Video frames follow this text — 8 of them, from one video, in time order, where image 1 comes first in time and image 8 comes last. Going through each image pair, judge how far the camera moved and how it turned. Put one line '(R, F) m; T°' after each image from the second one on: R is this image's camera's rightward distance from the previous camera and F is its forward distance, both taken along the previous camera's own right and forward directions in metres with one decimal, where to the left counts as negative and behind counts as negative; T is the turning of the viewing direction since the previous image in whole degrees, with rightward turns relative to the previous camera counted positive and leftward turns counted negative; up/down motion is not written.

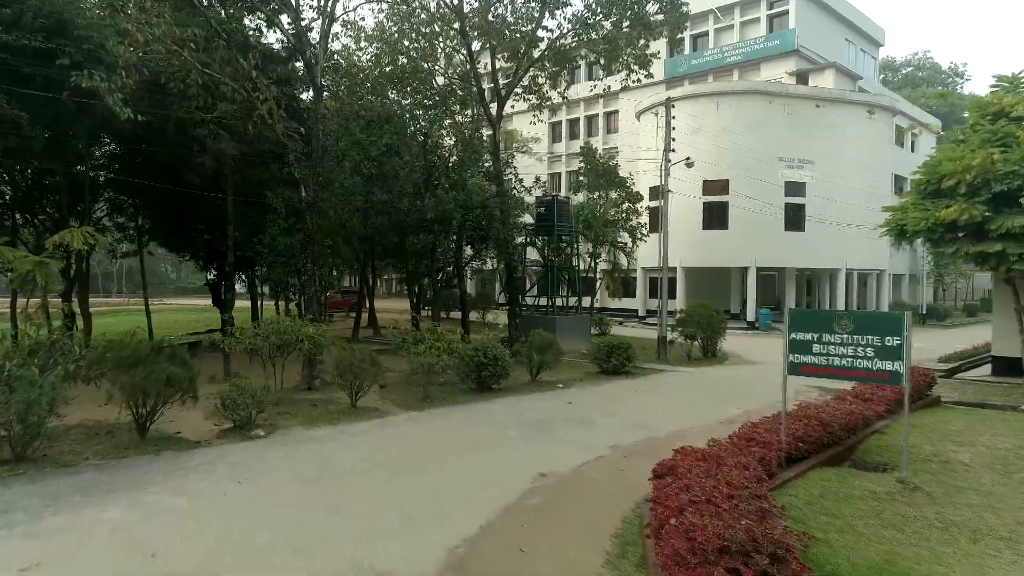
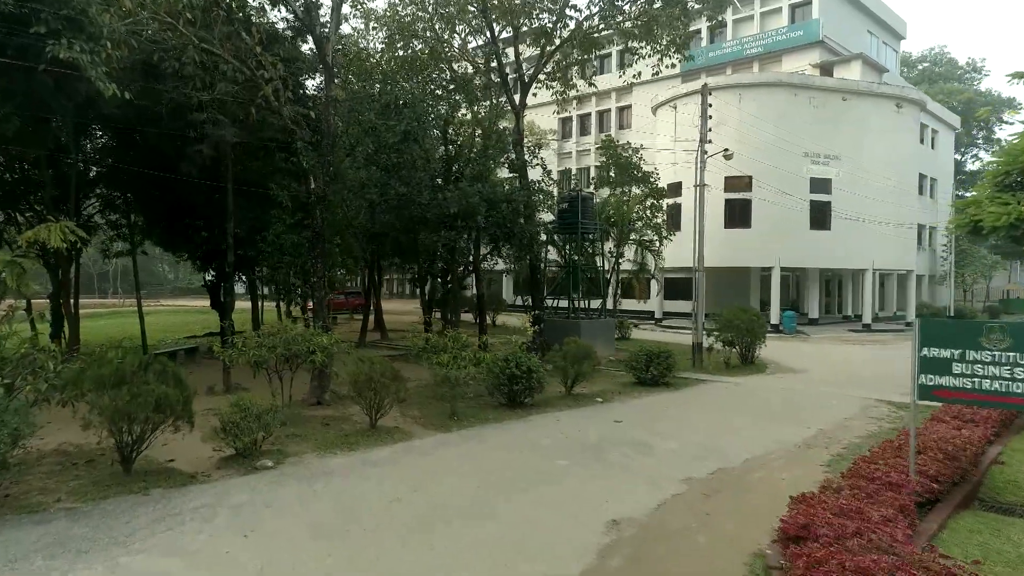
(-0.6, +1.3) m; 0°
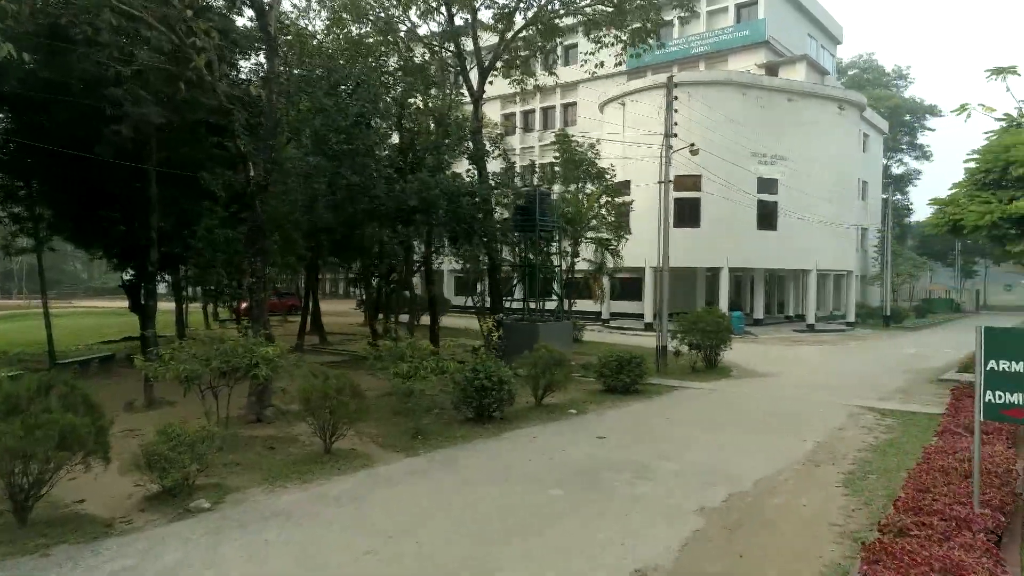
(-0.5, +1.1) m; +5°
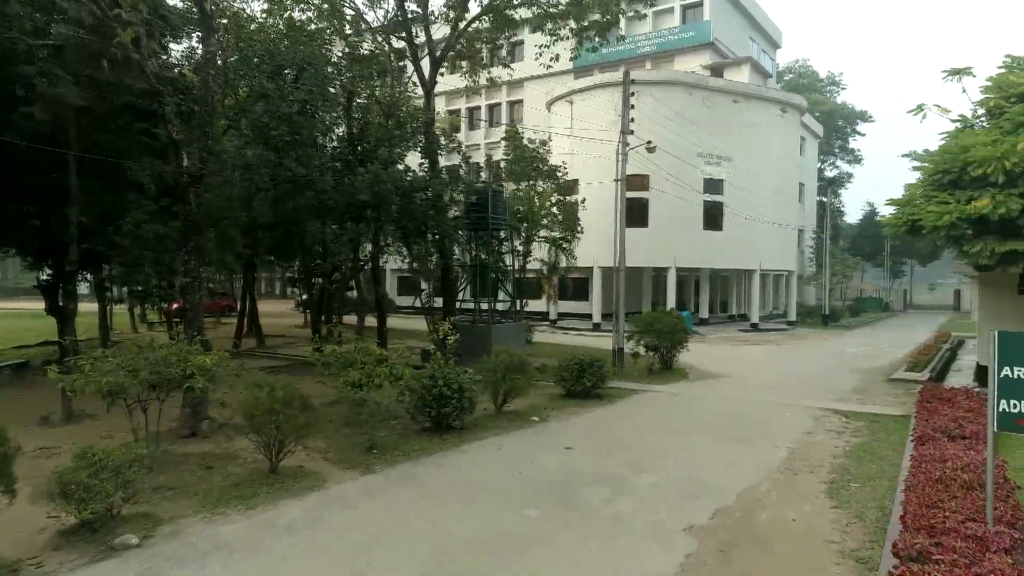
(-0.3, +0.6) m; +5°
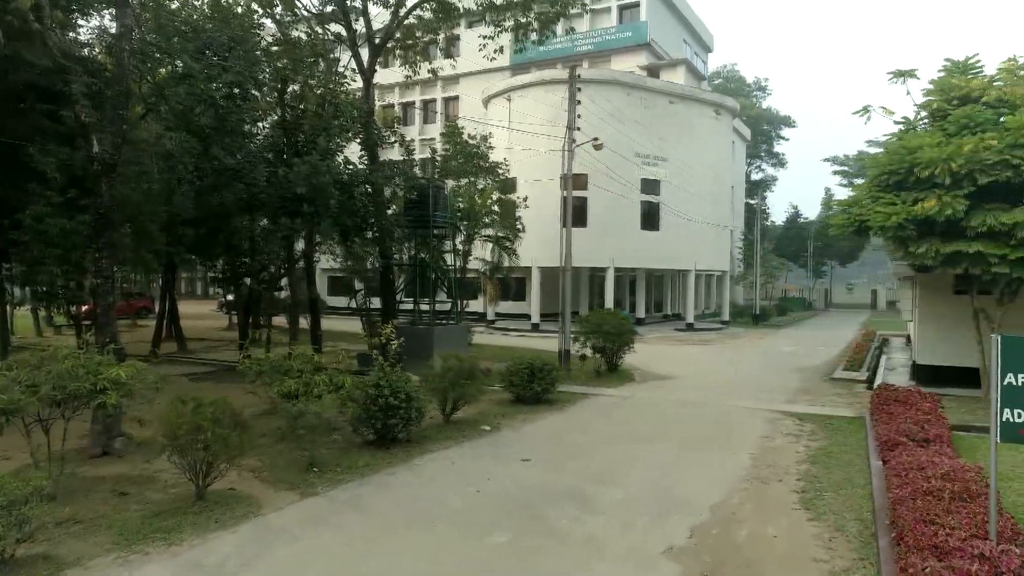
(-0.3, +0.6) m; +6°
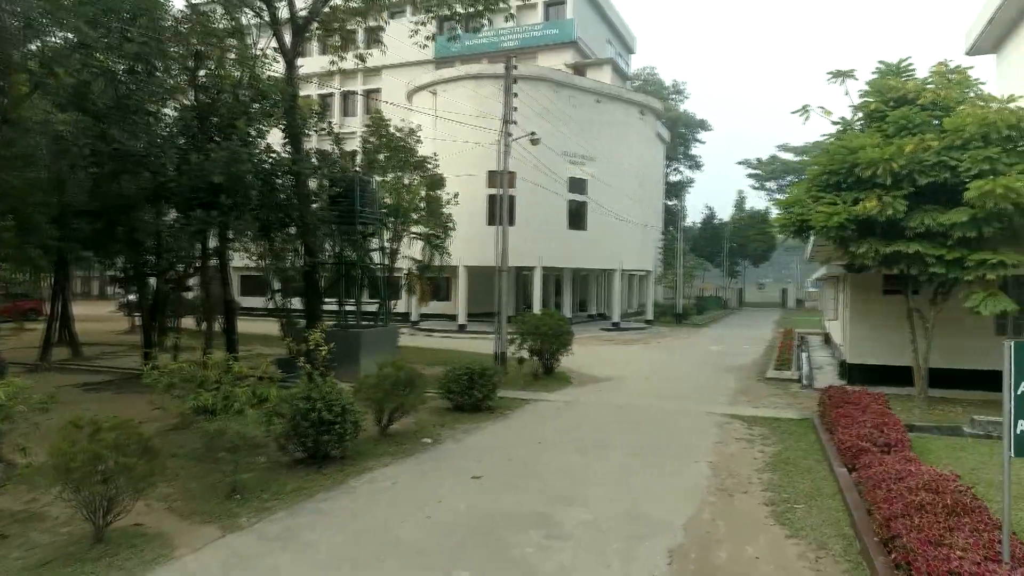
(-0.3, +0.7) m; +7°
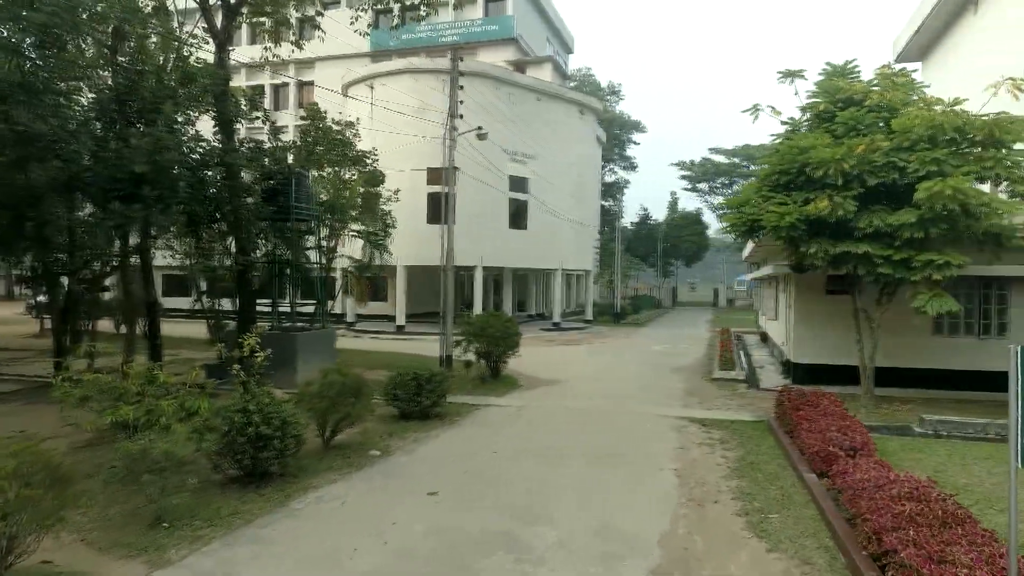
(-0.2, +0.5) m; +5°
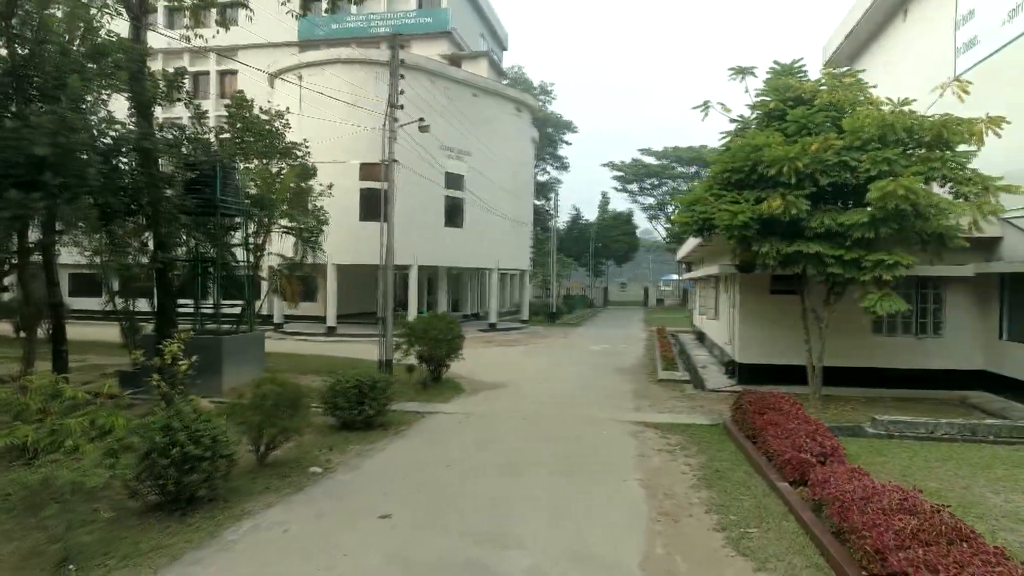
(-0.3, +0.6) m; +6°
